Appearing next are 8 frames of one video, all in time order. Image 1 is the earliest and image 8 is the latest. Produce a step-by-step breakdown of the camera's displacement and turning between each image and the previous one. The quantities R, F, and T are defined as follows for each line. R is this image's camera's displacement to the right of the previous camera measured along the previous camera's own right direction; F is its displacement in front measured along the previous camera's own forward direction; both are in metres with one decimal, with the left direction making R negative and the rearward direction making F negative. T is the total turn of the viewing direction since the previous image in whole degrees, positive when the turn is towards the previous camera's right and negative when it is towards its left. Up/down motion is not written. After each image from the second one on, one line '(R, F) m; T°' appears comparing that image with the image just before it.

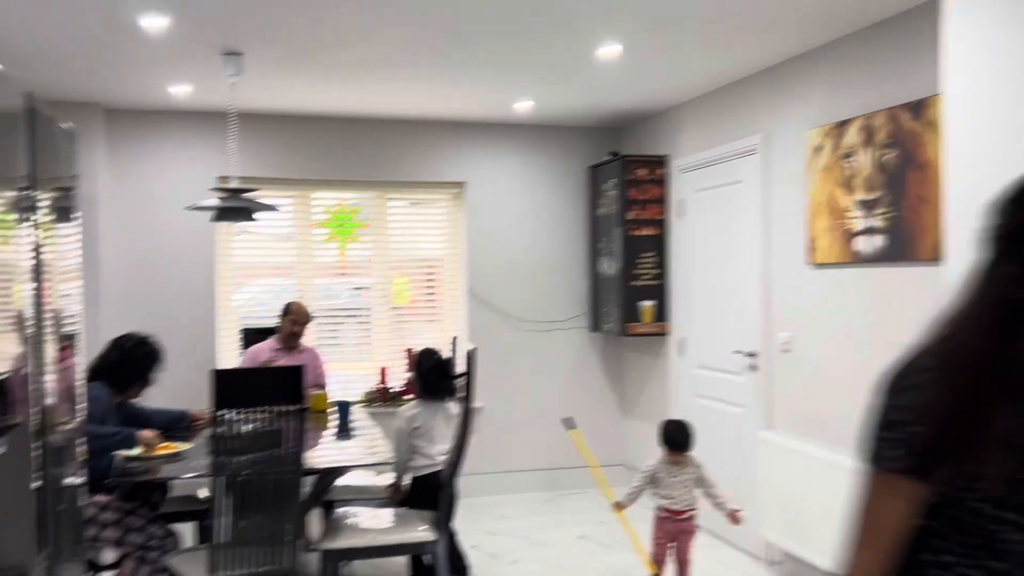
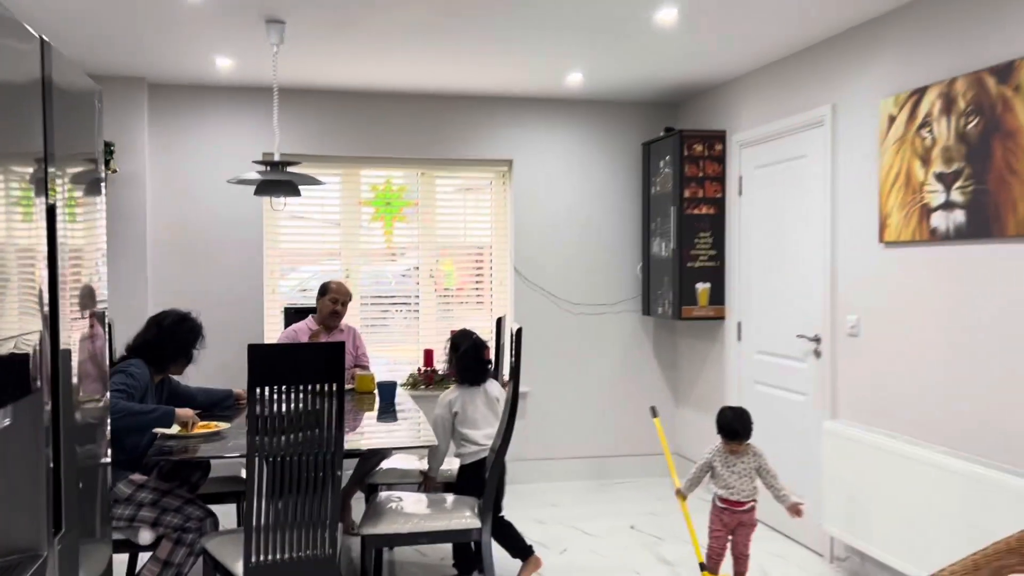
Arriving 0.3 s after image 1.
(0.0, +0.1) m; -3°
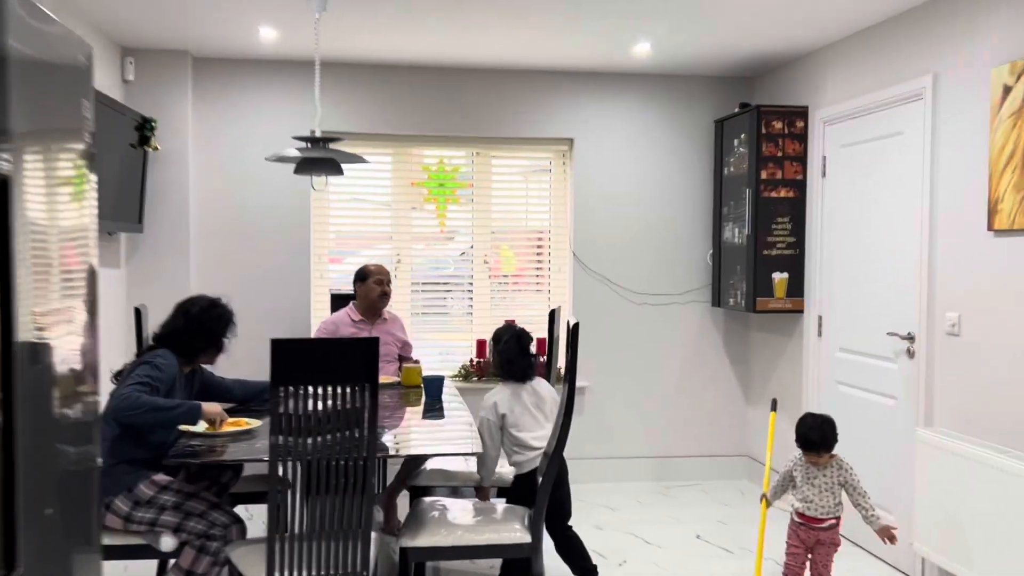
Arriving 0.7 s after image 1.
(0.0, +0.3) m; -4°
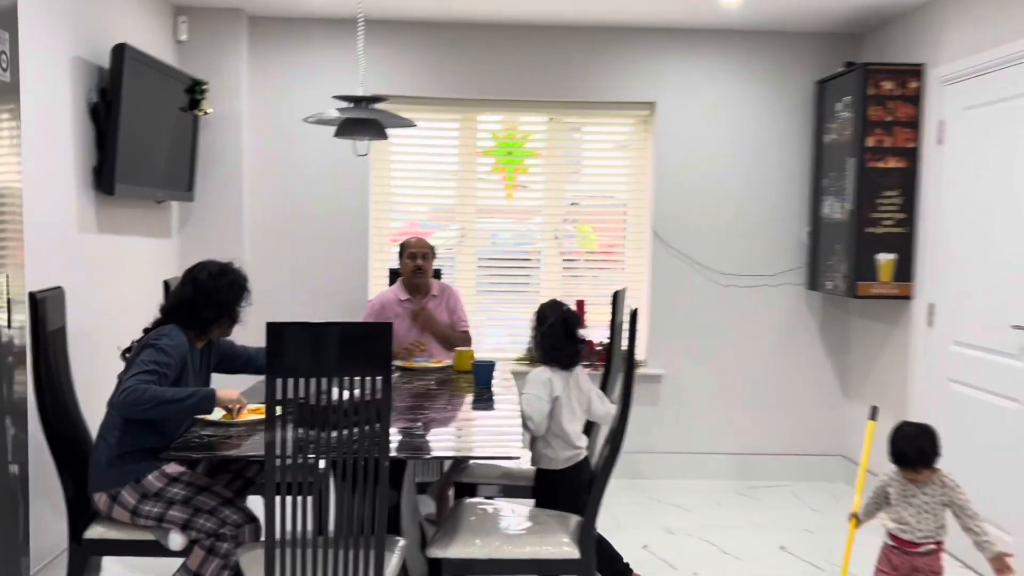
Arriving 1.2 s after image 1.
(+0.1, +0.3) m; -6°
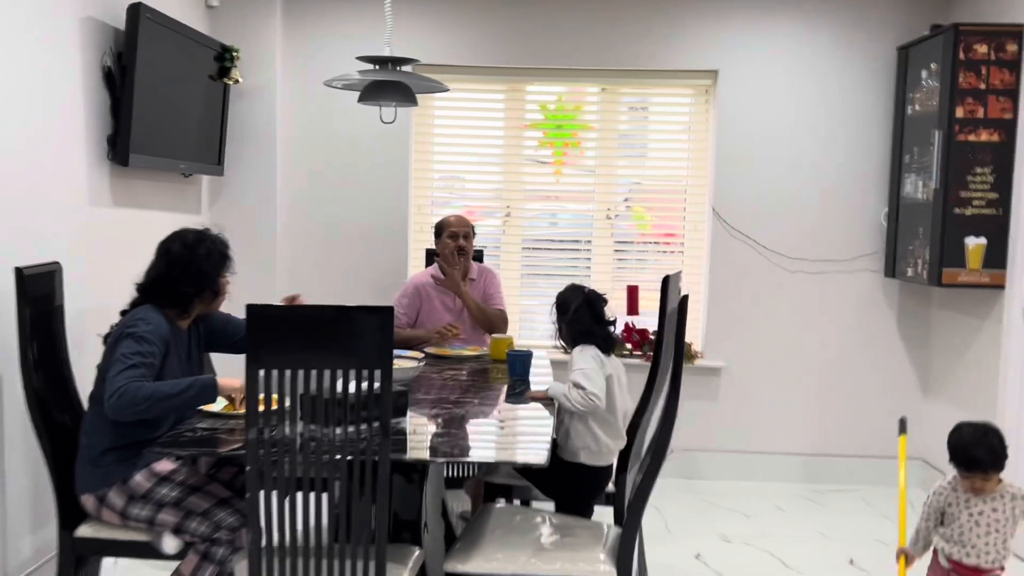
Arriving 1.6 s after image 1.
(+0.1, +0.3) m; -4°
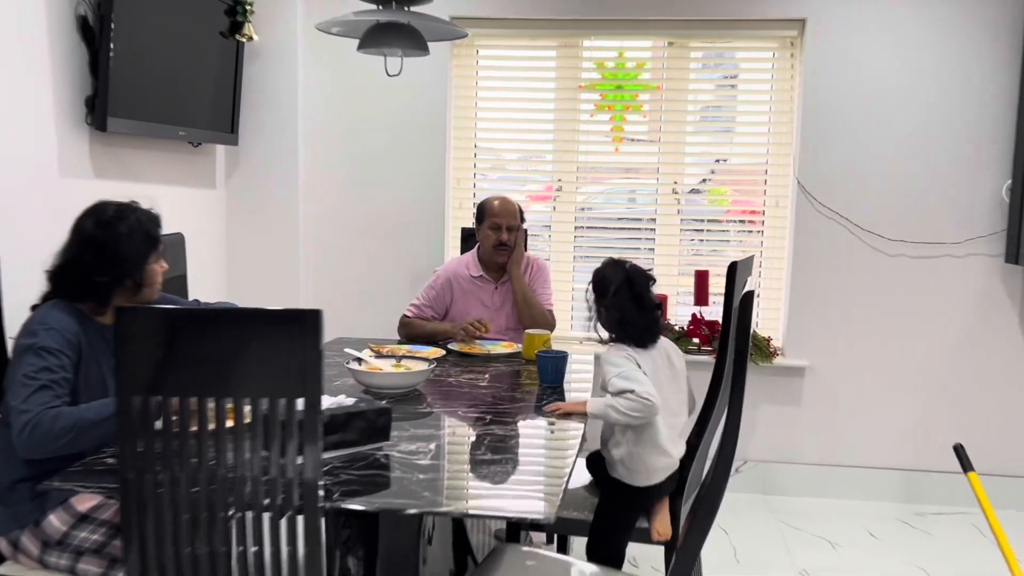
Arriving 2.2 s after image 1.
(+0.1, +0.5) m; -5°
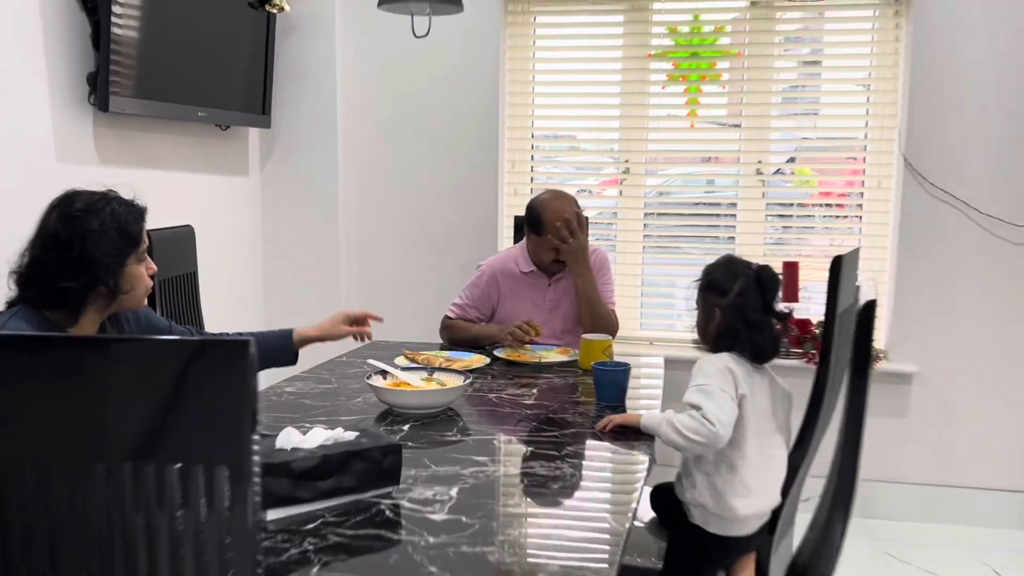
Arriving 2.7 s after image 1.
(0.0, +0.3) m; -5°
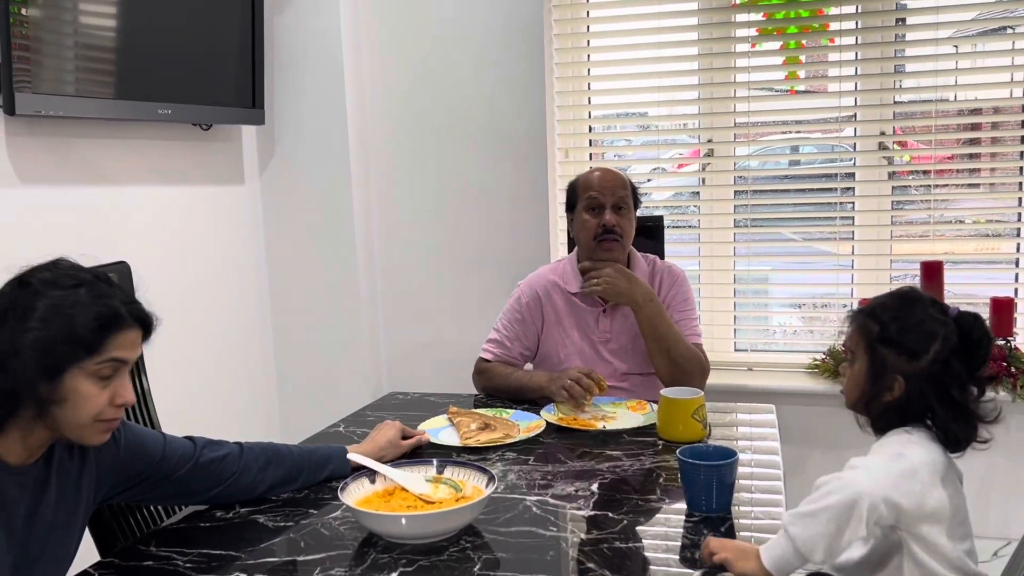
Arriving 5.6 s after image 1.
(0.0, +0.6) m; -5°
